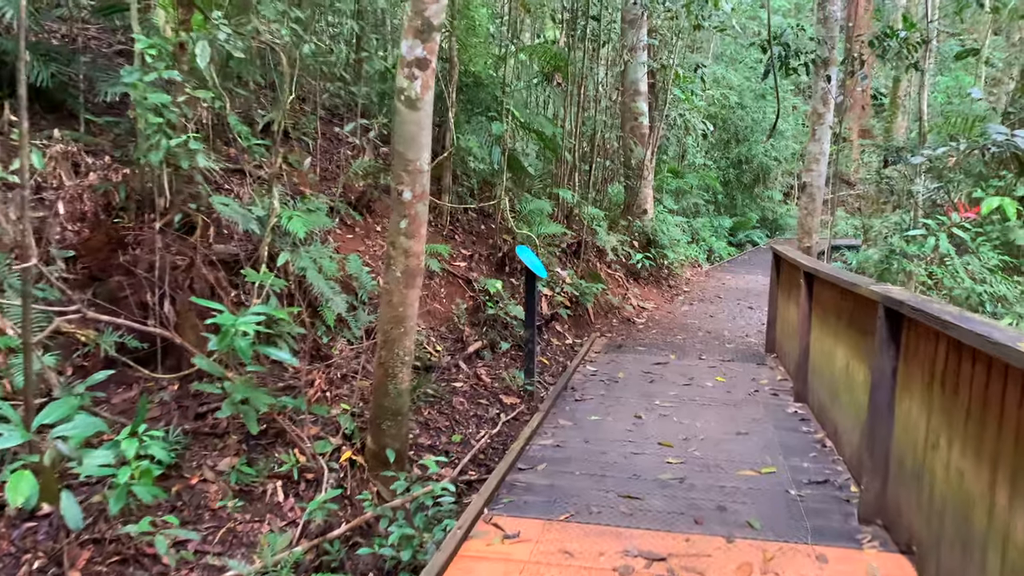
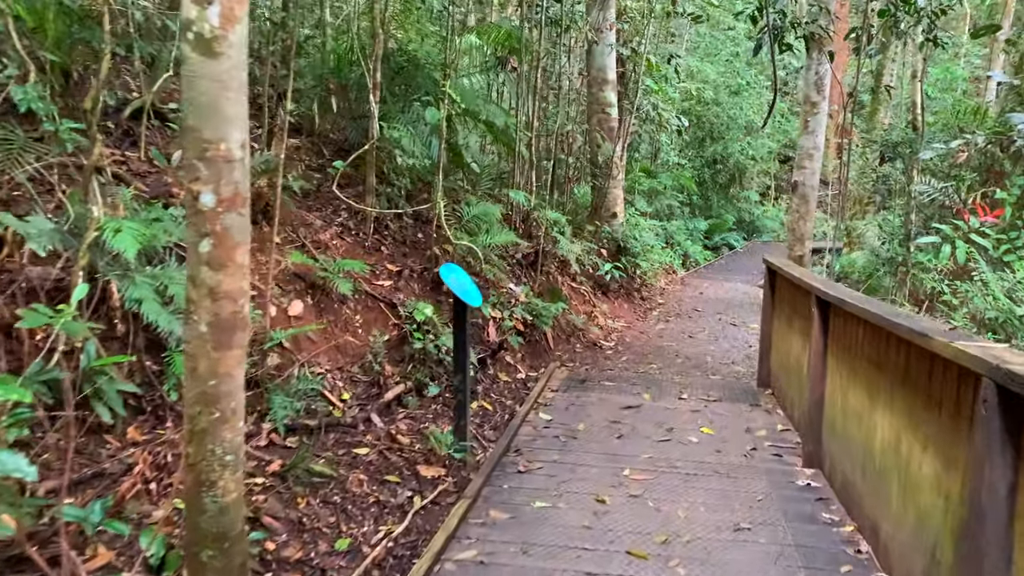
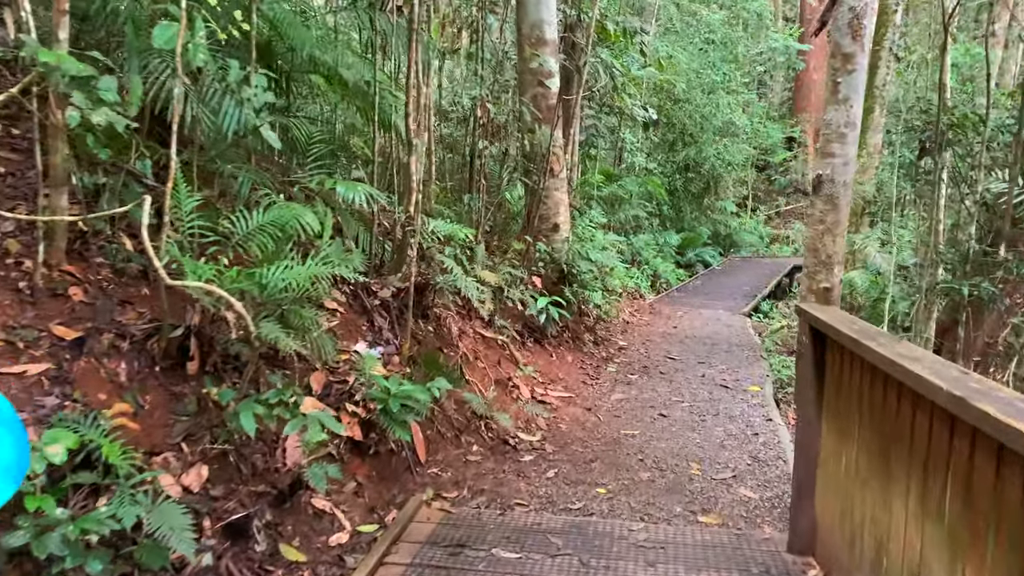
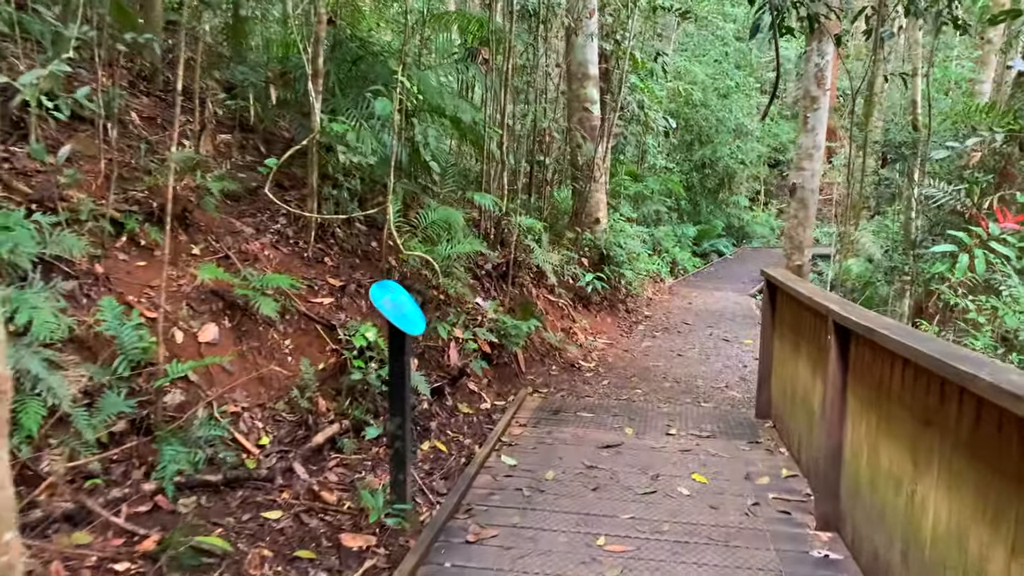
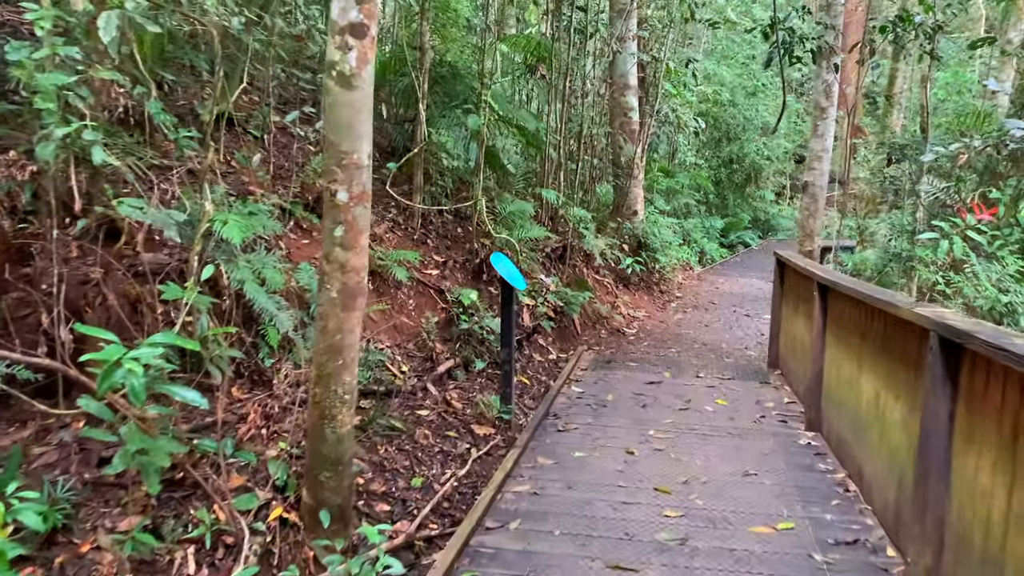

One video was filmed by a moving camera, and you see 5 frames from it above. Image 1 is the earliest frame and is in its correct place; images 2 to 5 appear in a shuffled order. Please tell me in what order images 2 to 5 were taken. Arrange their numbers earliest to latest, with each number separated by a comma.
5, 2, 4, 3
